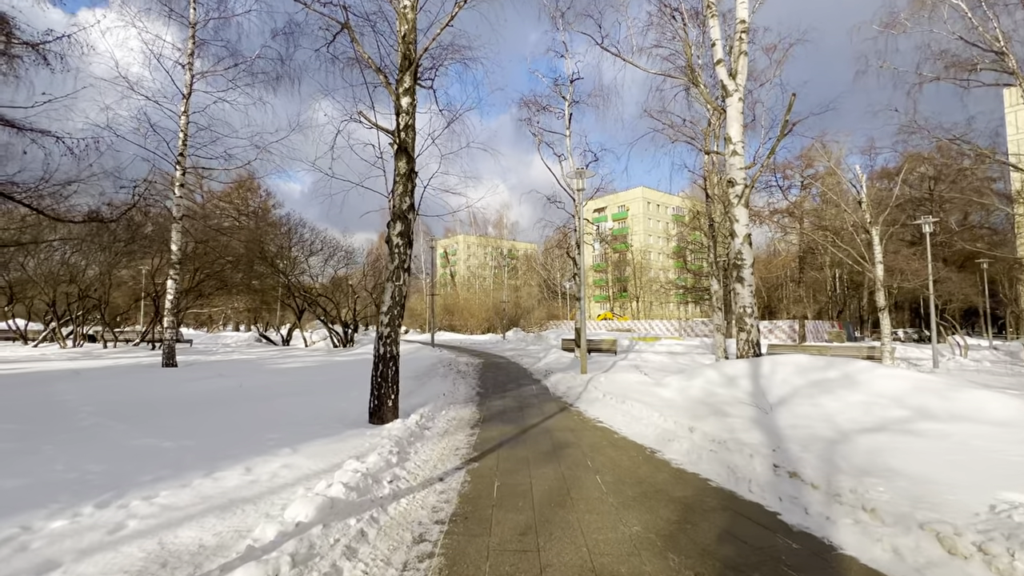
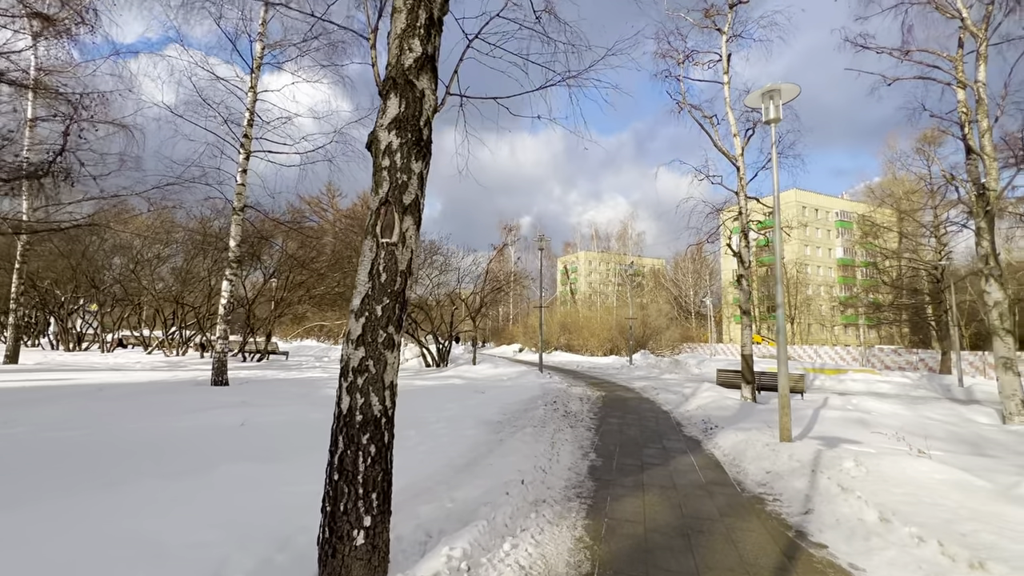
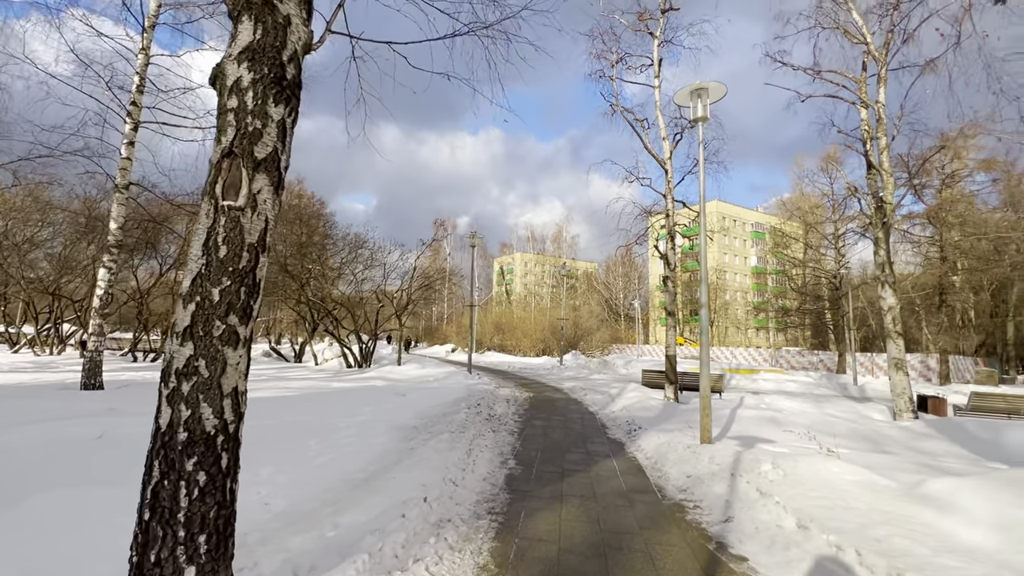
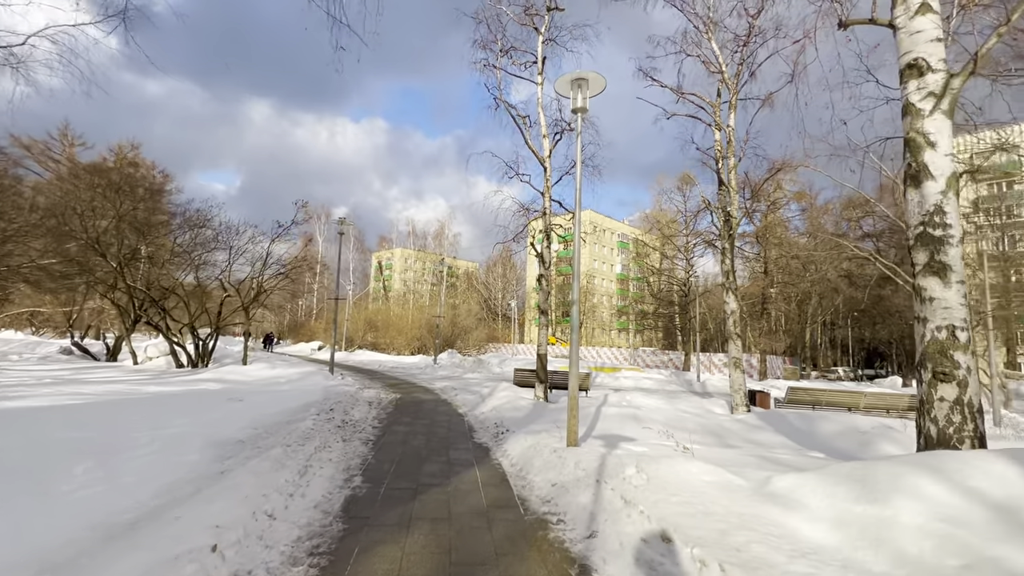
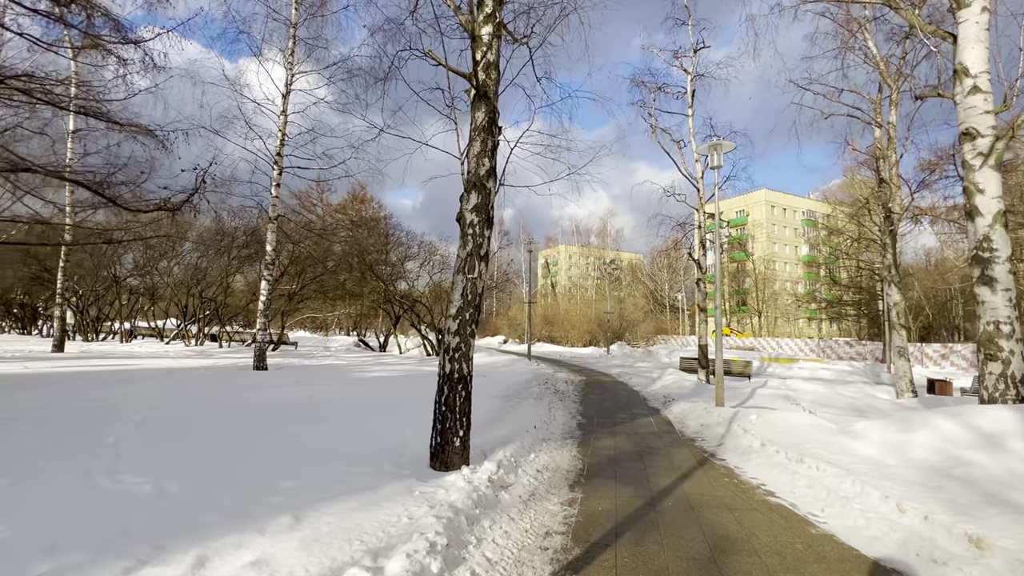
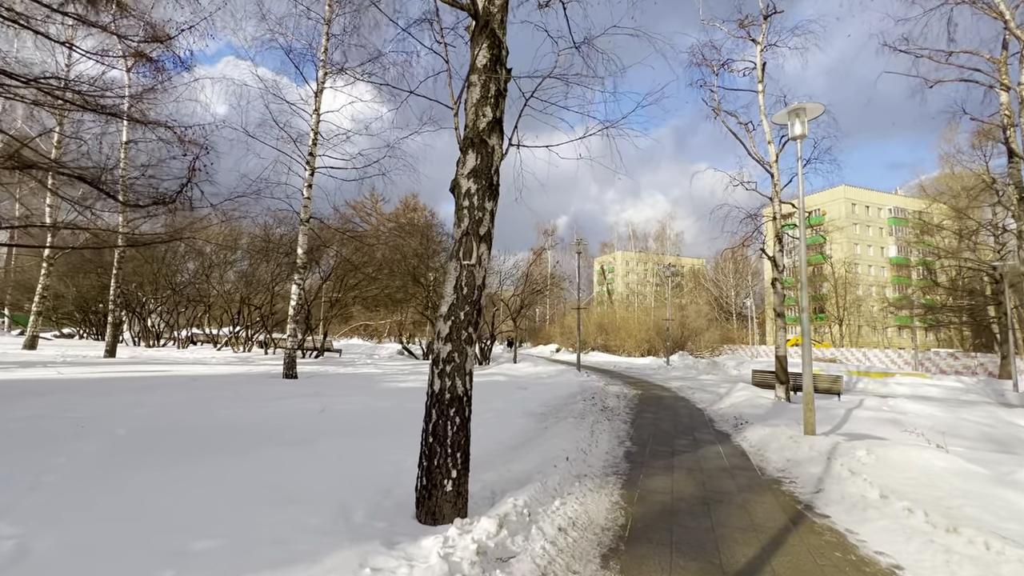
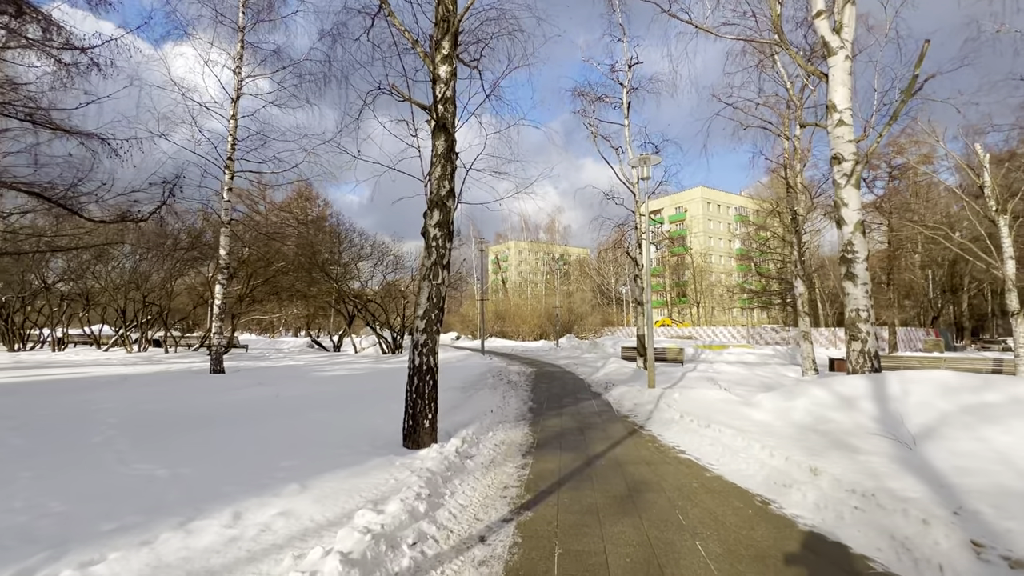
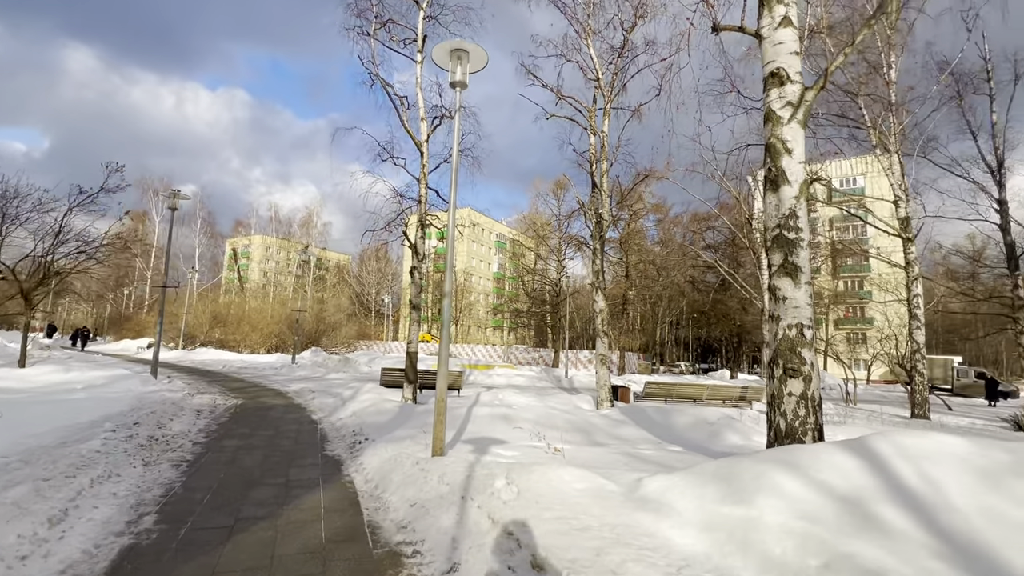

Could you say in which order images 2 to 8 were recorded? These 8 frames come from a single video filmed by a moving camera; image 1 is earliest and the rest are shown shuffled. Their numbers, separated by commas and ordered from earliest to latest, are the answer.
7, 5, 6, 2, 3, 4, 8
